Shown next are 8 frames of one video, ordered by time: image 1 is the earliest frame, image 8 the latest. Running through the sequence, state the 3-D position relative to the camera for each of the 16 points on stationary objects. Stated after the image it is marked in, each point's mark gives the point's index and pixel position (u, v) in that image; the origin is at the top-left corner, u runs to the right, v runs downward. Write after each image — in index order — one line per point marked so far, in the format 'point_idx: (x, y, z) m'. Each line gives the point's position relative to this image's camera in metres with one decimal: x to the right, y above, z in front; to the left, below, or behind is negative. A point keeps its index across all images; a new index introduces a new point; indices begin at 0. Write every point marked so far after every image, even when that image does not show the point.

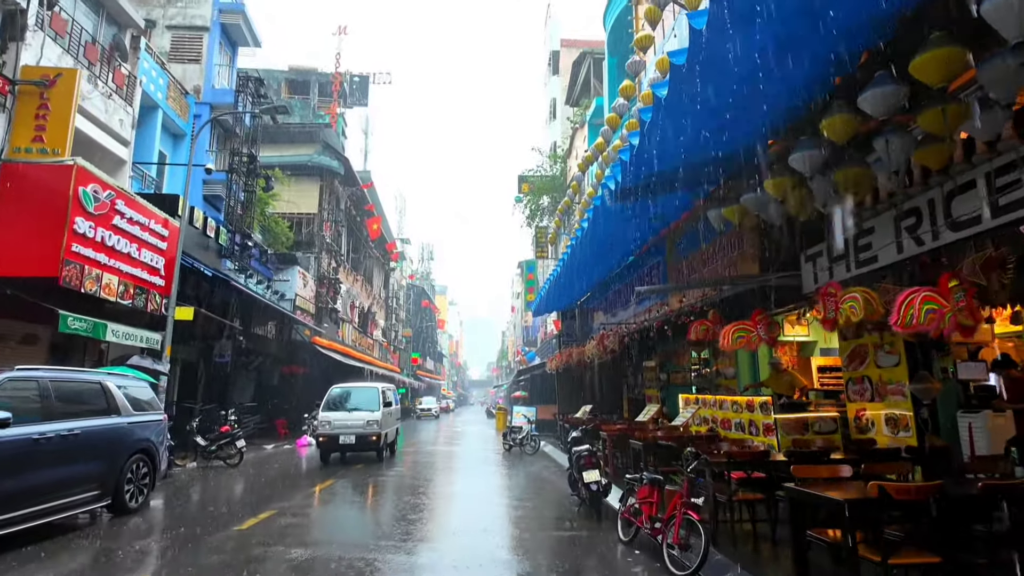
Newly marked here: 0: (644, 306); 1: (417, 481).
0: (+2.6, -0.3, +10.7) m
1: (-1.8, -3.7, +10.9) m
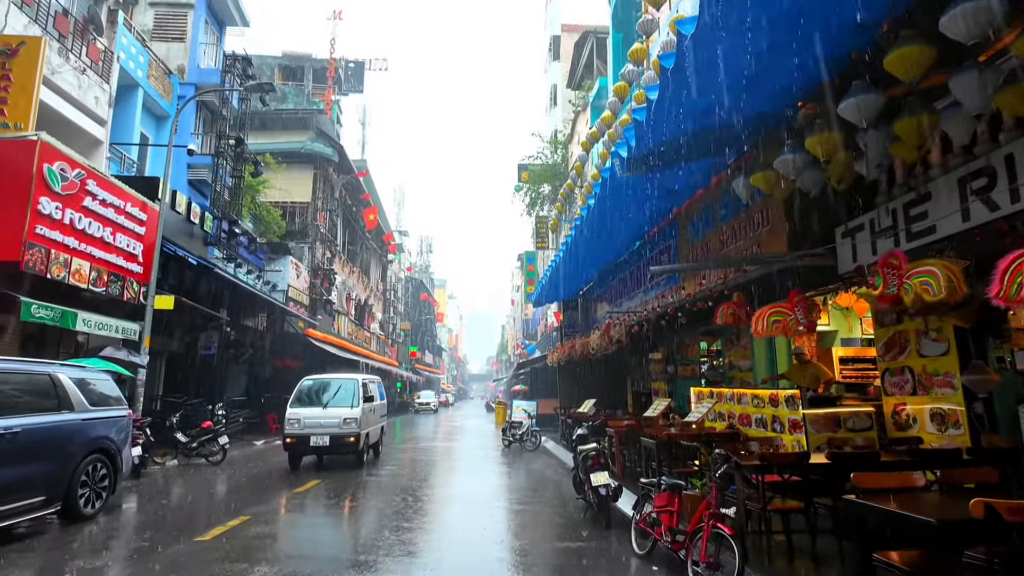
0: (+2.6, 0.0, +10.0) m
1: (-1.8, -3.4, +10.2) m
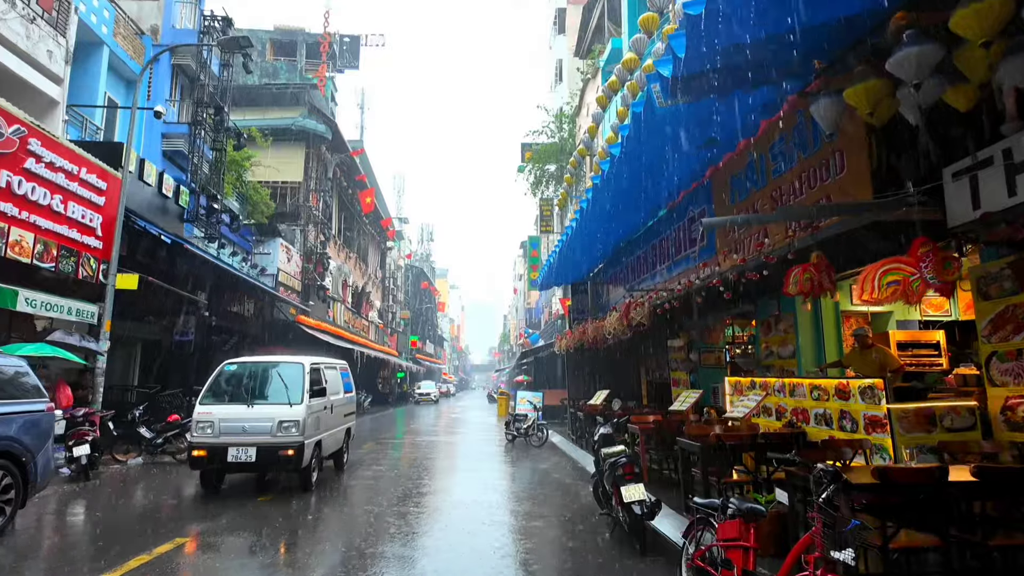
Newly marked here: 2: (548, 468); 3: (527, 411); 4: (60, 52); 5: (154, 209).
0: (+2.7, +0.4, +8.7) m
1: (-1.7, -3.0, +8.9) m
2: (+0.6, -3.3, +10.7) m
3: (+0.4, -3.1, +14.6) m
4: (-8.8, +4.6, +11.3) m
5: (-8.3, +1.8, +13.4) m
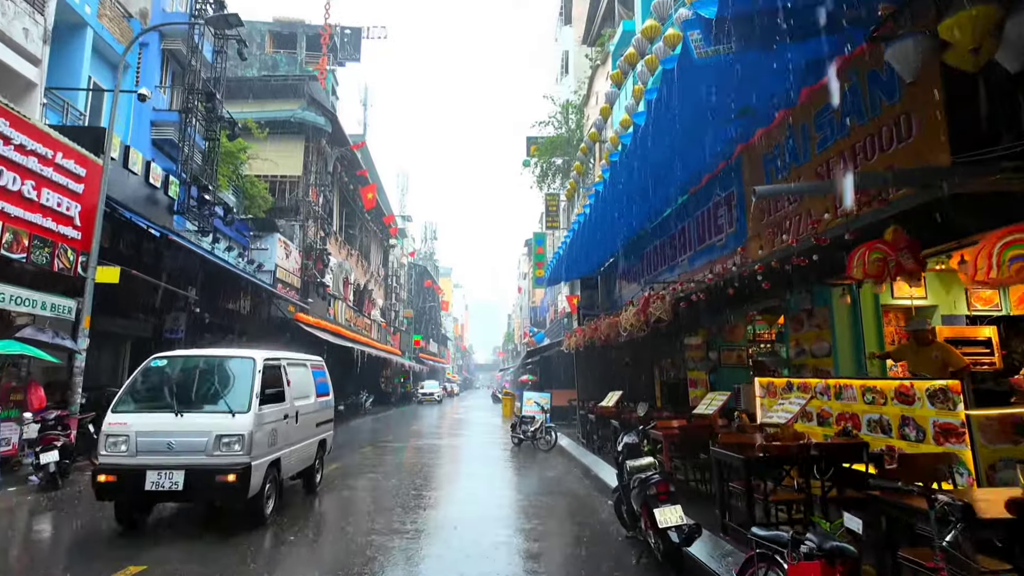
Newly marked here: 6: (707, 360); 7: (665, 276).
0: (+2.8, +0.5, +7.9) m
1: (-1.6, -2.9, +8.2) m
2: (+0.8, -3.2, +10.0) m
3: (+0.5, -3.0, +13.8) m
4: (-8.7, +4.7, +10.6) m
5: (-8.1, +1.9, +12.7) m
6: (+3.8, -1.4, +11.1) m
7: (+2.7, +0.2, +10.1) m
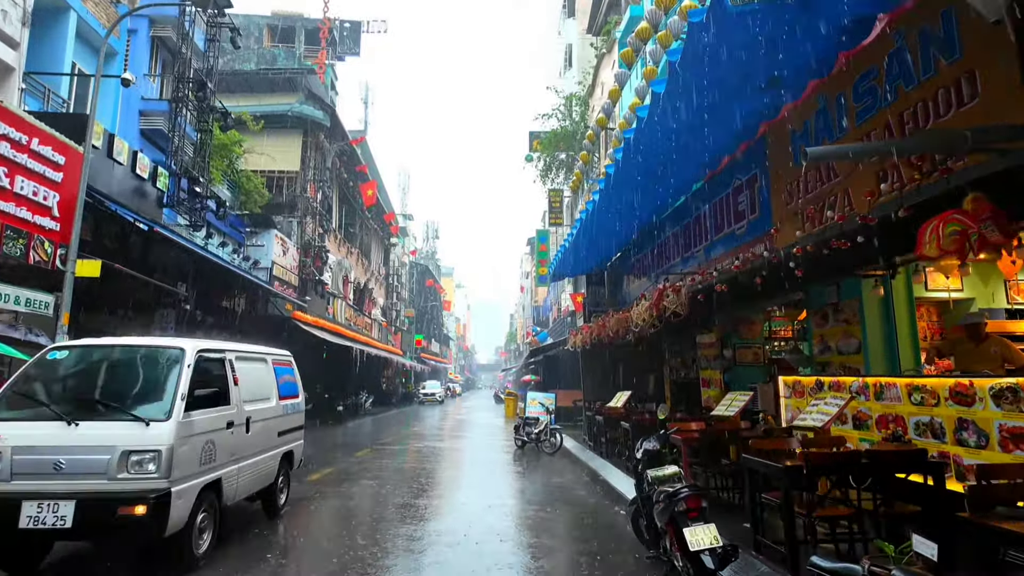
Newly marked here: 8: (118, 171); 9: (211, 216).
0: (+2.8, +0.6, +7.3) m
1: (-1.6, -2.8, +7.6) m
2: (+0.8, -3.1, +9.4) m
3: (+0.6, -2.9, +13.3) m
4: (-8.6, +4.8, +10.1) m
5: (-8.0, +2.0, +12.2) m
6: (+3.8, -1.3, +10.6) m
7: (+2.7, +0.3, +9.5) m
8: (-8.0, +2.4, +11.8) m
9: (-8.5, +2.0, +16.4) m
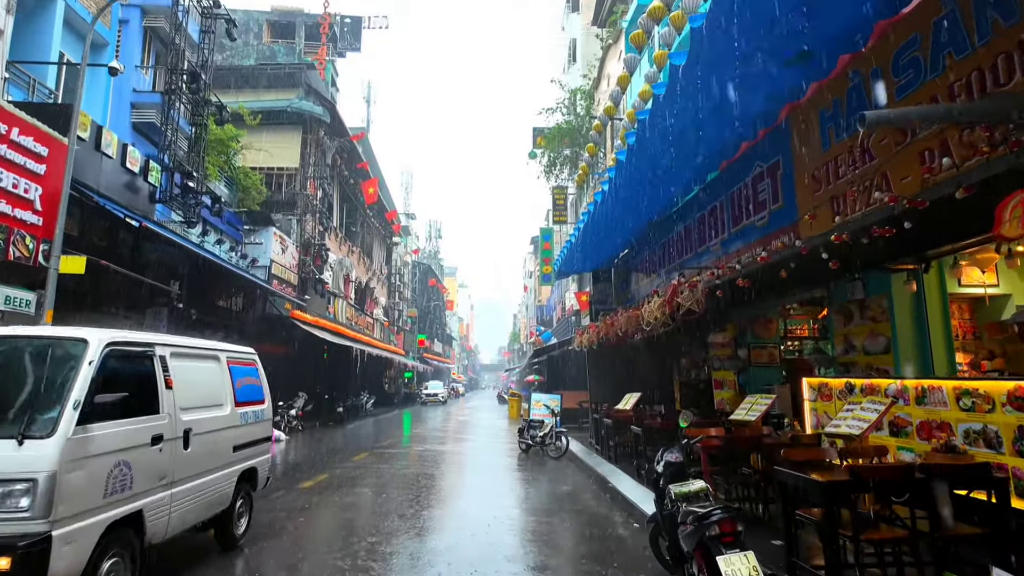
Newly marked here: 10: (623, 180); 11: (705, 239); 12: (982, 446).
0: (+2.9, +0.6, +6.9) m
1: (-1.5, -2.8, +7.1) m
2: (+0.9, -3.0, +8.9) m
3: (+0.7, -2.8, +12.8) m
4: (-8.6, +4.8, +9.7) m
5: (-8.0, +2.0, +11.8) m
6: (+3.9, -1.2, +10.1) m
7: (+2.8, +0.4, +9.0) m
8: (-7.9, +2.4, +11.3) m
9: (-8.4, +2.1, +15.9) m
10: (+1.6, +1.6, +8.5) m
11: (+2.8, +0.7, +8.4) m
12: (+3.4, -1.1, +4.1) m
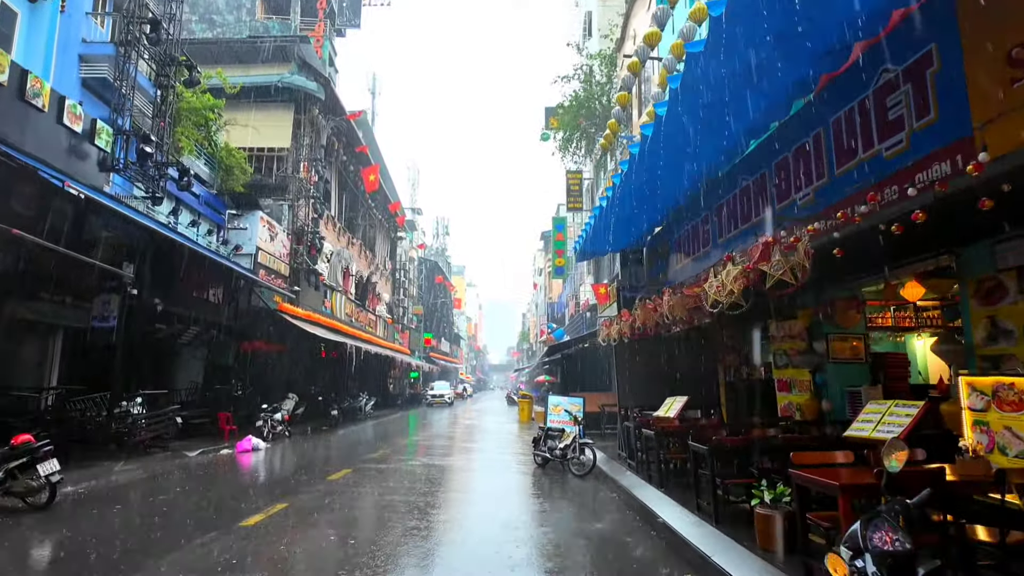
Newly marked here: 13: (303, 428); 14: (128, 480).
0: (+3.0, +1.0, +4.8) m
1: (-1.3, -2.5, +5.1) m
2: (+1.1, -2.7, +6.9) m
3: (+0.9, -2.5, +10.8) m
4: (-8.4, +5.2, +7.8) m
5: (-7.7, +2.4, +9.9) m
6: (+4.1, -0.9, +8.0) m
7: (+3.0, +0.7, +6.9) m
8: (-7.7, +2.7, +9.4) m
9: (-8.1, +2.4, +14.0) m
10: (+1.8, +1.9, +6.4) m
11: (+3.0, +1.0, +6.3) m
12: (+3.5, -0.8, +2.1) m
13: (-6.7, -4.5, +18.7) m
14: (-6.4, -3.2, +9.7) m
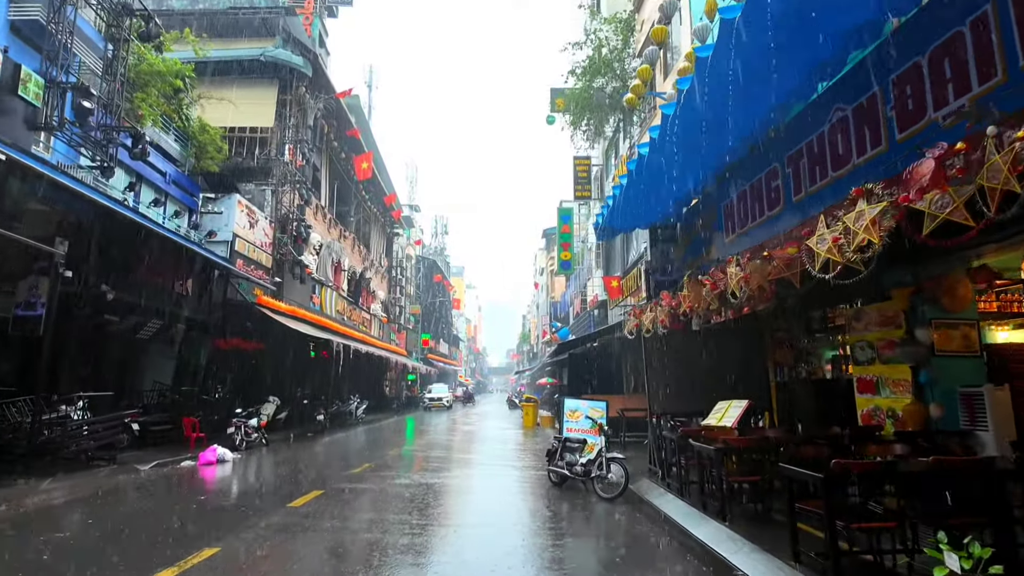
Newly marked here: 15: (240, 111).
0: (+3.2, +1.3, +3.0) m
1: (-1.2, -2.1, +3.3) m
2: (+1.2, -2.4, +5.1) m
3: (+1.1, -2.2, +9.0) m
4: (-8.2, +5.5, +6.0) m
5: (-7.6, +2.7, +8.1) m
6: (+4.3, -0.6, +6.2) m
7: (+3.1, +1.0, +5.2) m
8: (-7.5, +3.0, +7.6) m
9: (-8.0, +2.6, +12.3) m
10: (+2.0, +2.2, +4.7) m
11: (+3.1, +1.3, +4.6) m
12: (+3.6, -0.5, +0.3) m
13: (-6.6, -4.3, +16.9) m
14: (-6.3, -2.9, +7.9) m
15: (-9.3, +5.9, +19.8) m
